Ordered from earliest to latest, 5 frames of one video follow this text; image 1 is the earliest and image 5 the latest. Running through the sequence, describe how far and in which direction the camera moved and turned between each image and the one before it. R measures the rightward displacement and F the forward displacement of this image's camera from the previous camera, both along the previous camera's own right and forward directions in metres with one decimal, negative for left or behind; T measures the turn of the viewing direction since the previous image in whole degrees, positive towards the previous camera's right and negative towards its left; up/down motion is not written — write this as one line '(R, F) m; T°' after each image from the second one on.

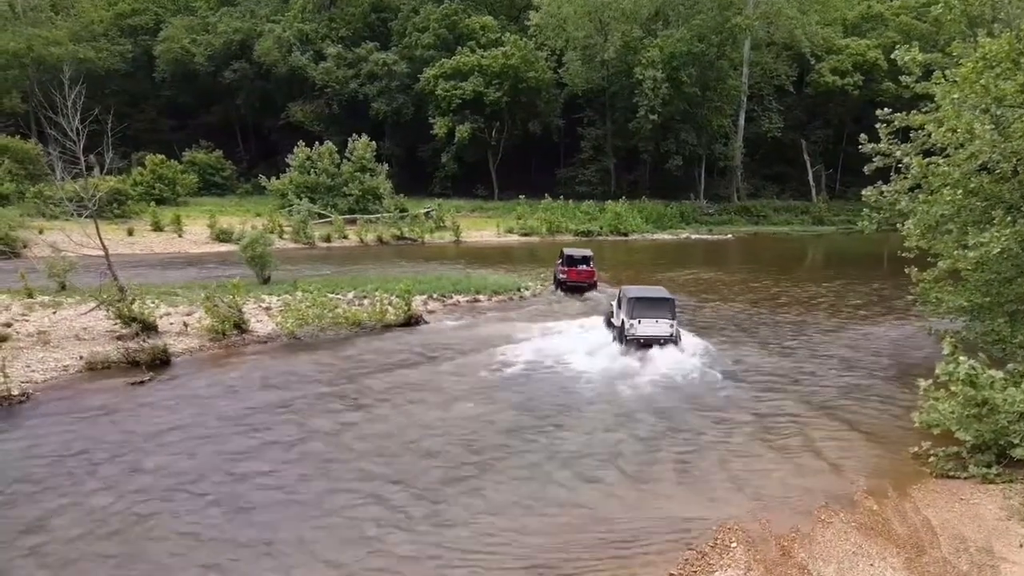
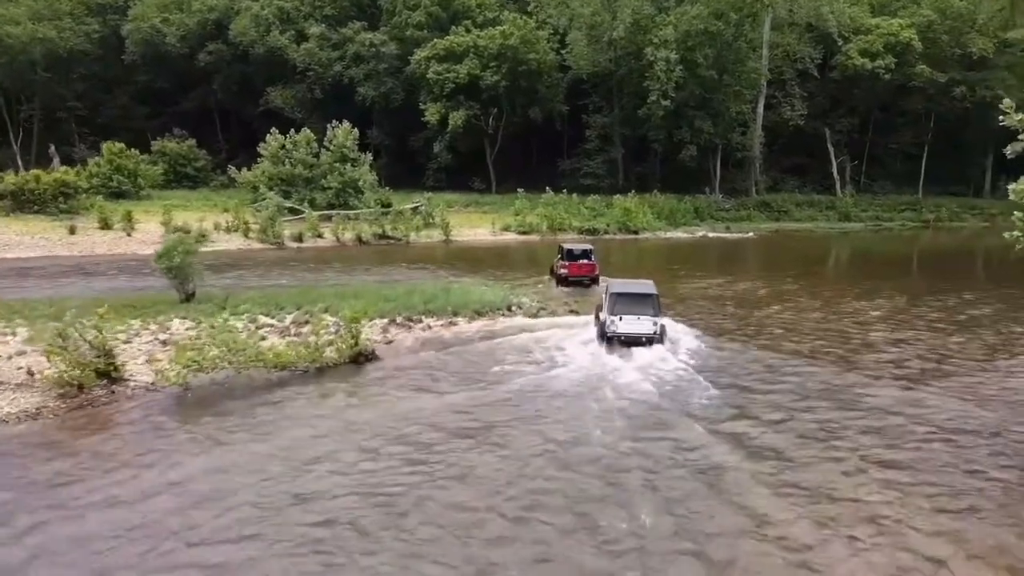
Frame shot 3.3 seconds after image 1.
(+0.4, +5.5) m; 0°
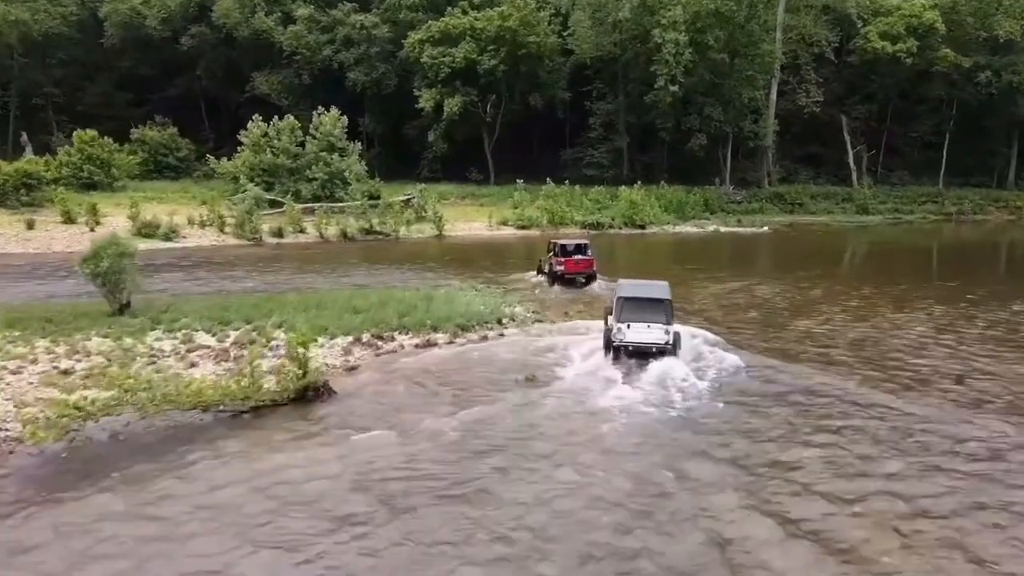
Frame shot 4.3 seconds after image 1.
(+0.3, +3.1) m; 0°
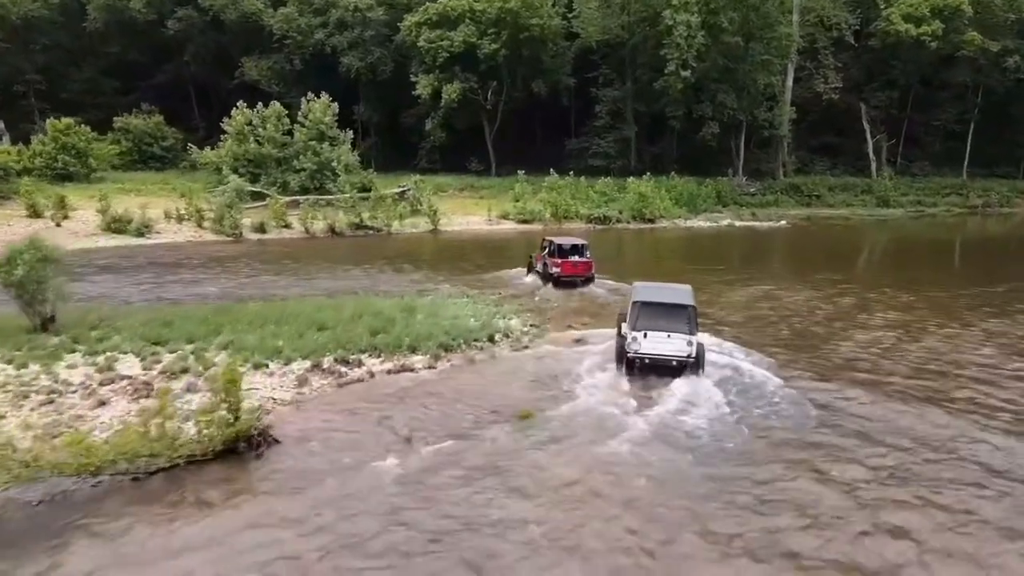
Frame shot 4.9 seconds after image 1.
(+0.2, +2.8) m; 0°
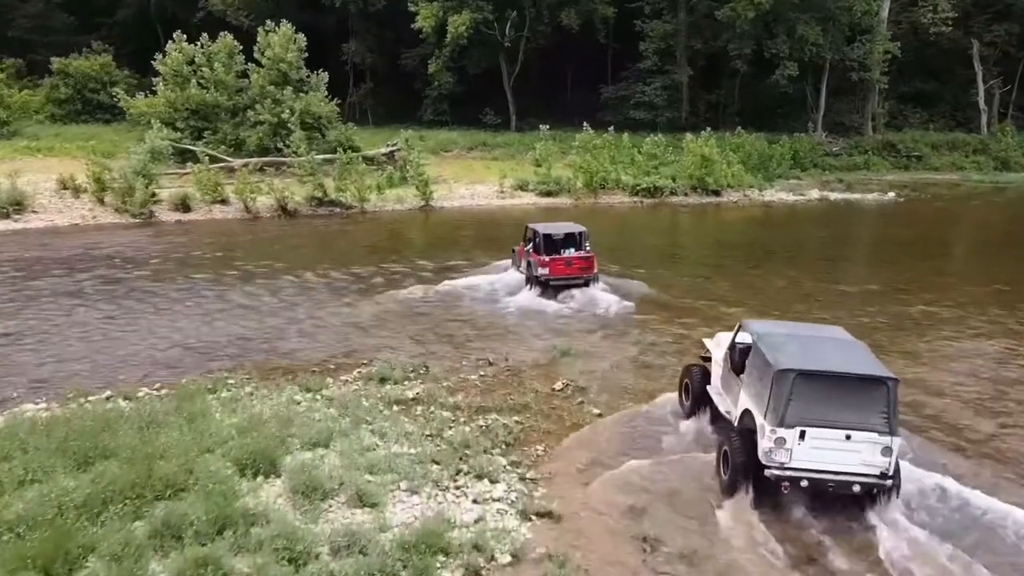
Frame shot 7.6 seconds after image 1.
(+0.4, +10.0) m; -2°
